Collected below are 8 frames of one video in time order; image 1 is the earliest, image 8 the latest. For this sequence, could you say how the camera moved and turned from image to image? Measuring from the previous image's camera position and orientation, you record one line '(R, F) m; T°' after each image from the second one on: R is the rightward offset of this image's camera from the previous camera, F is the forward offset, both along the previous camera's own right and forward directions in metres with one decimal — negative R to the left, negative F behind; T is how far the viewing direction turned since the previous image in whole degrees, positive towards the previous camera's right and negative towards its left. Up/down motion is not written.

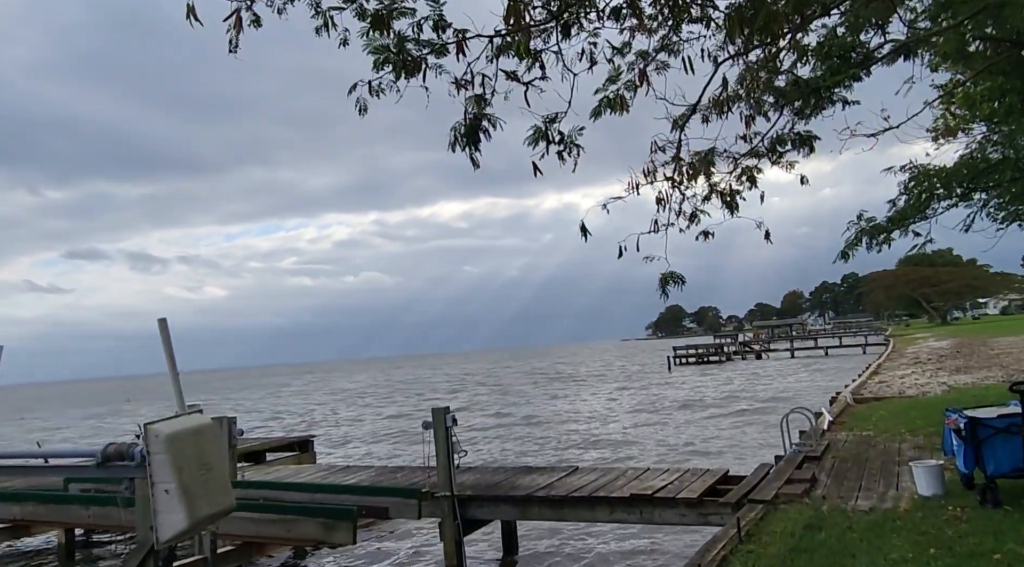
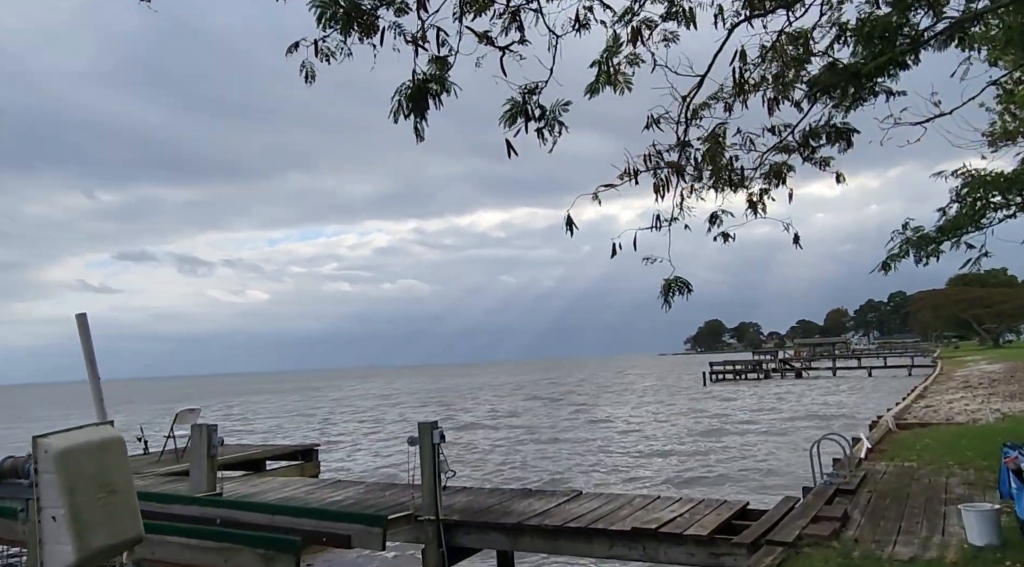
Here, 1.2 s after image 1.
(+0.4, +0.9) m; -3°
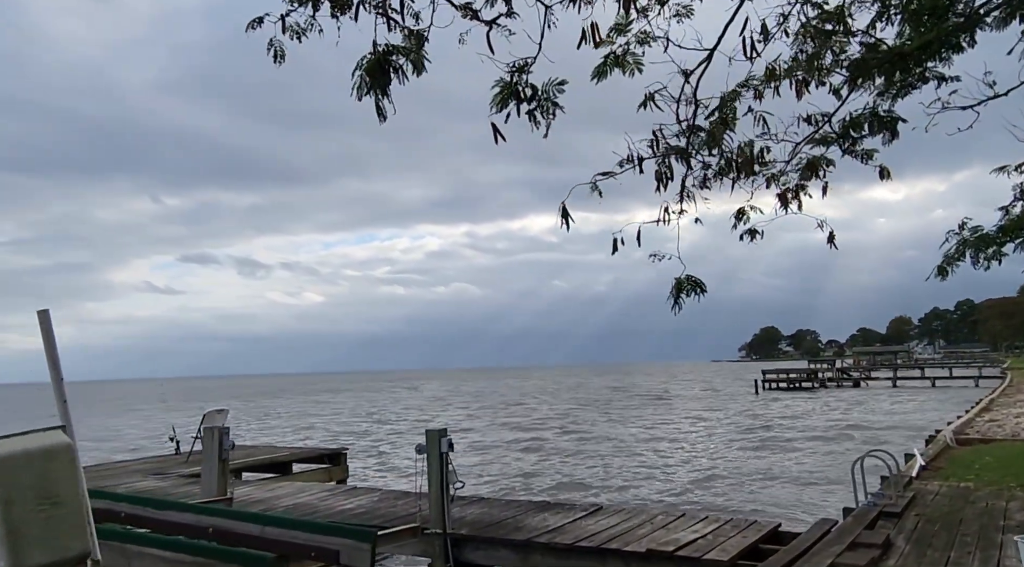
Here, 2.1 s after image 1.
(+0.4, +0.5) m; -4°
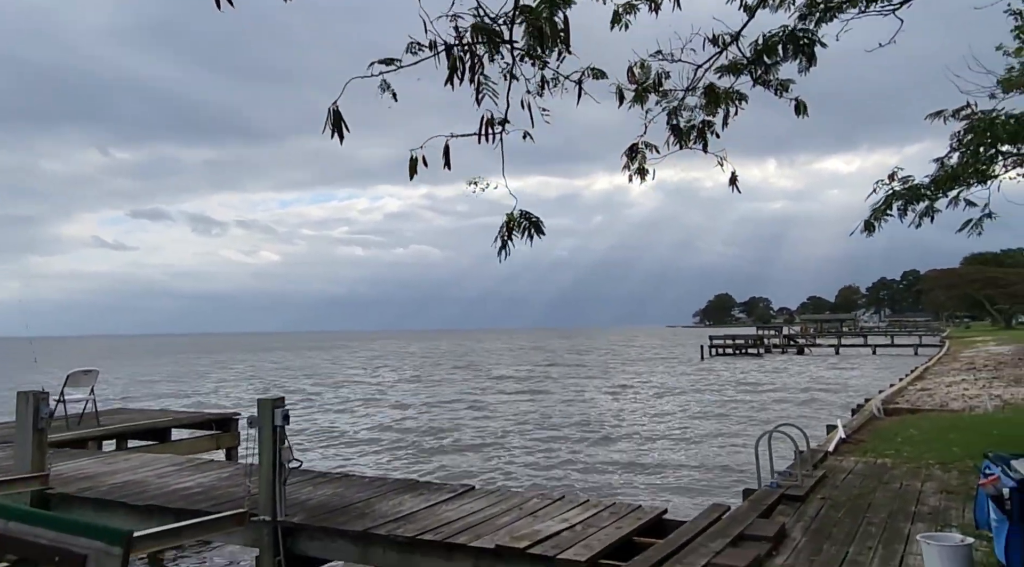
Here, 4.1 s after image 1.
(+0.9, +1.2) m; +3°
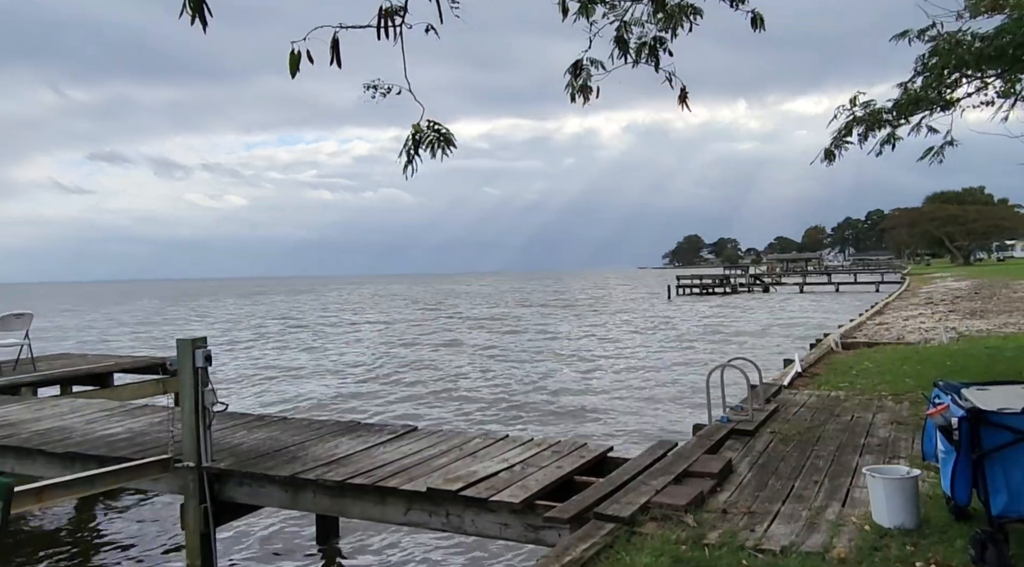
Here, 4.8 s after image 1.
(+0.3, +0.4) m; +2°
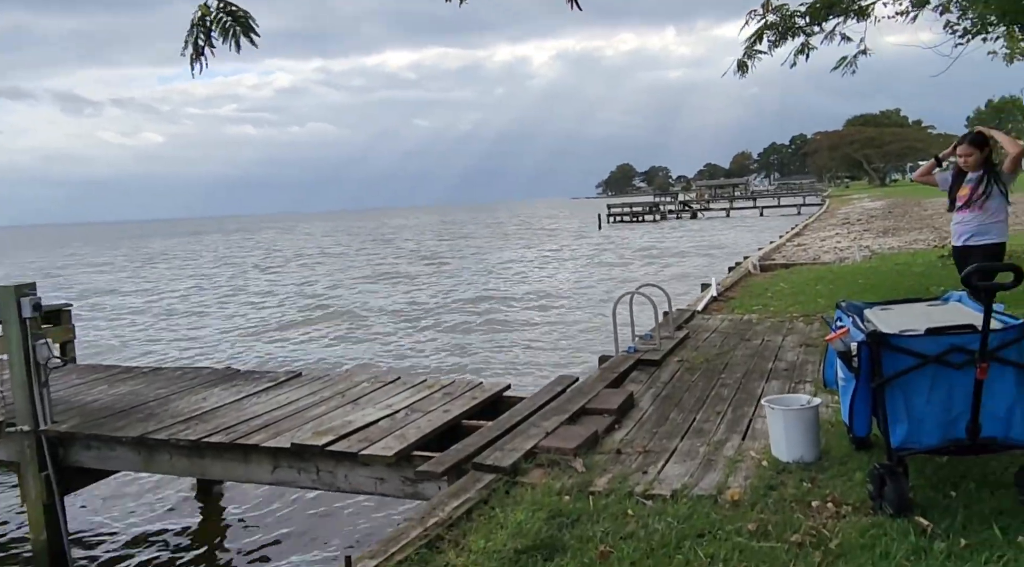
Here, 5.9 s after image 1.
(+0.4, +0.5) m; +4°
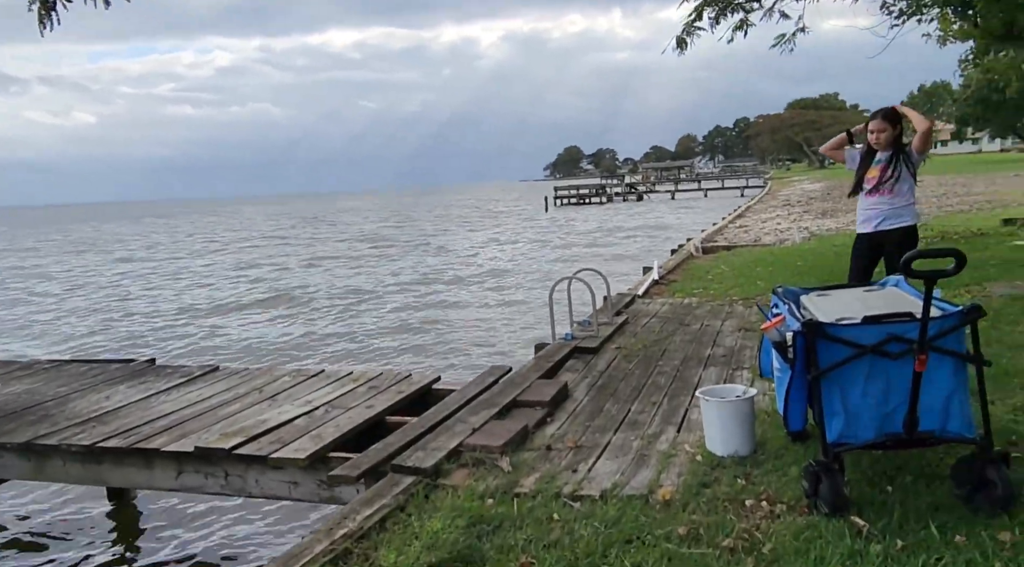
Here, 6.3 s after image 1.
(+0.1, +0.3) m; +3°
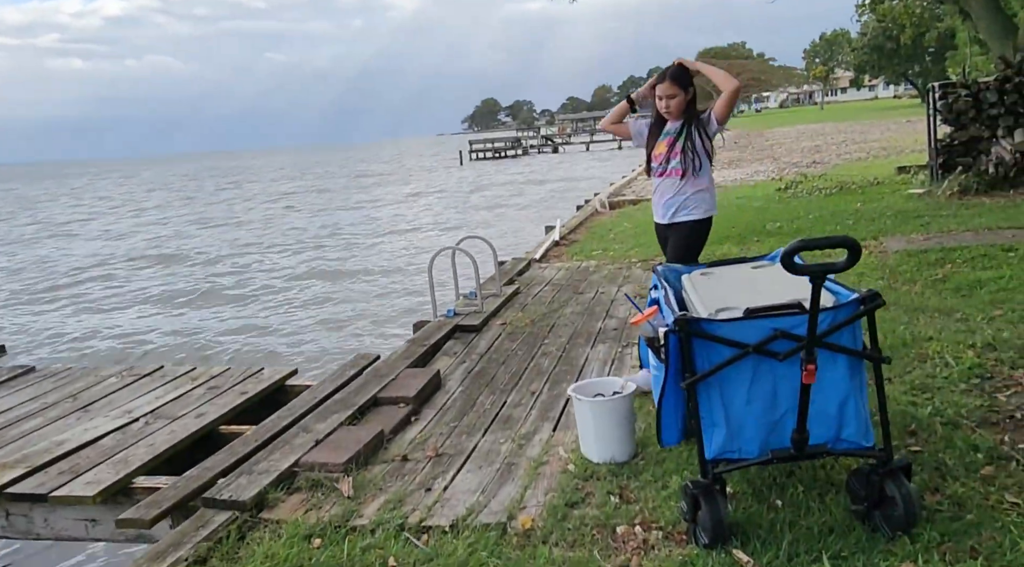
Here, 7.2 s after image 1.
(+0.3, +0.6) m; +5°
